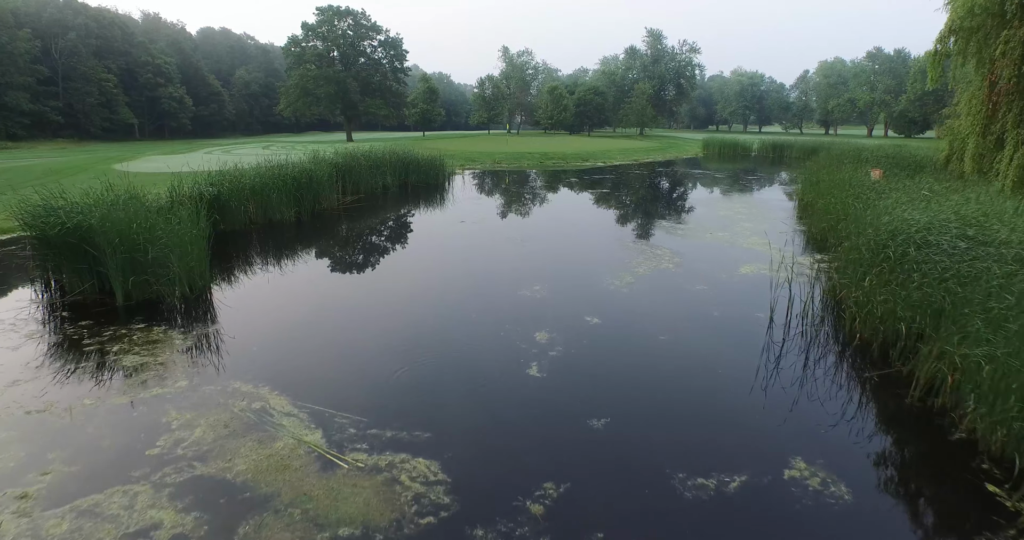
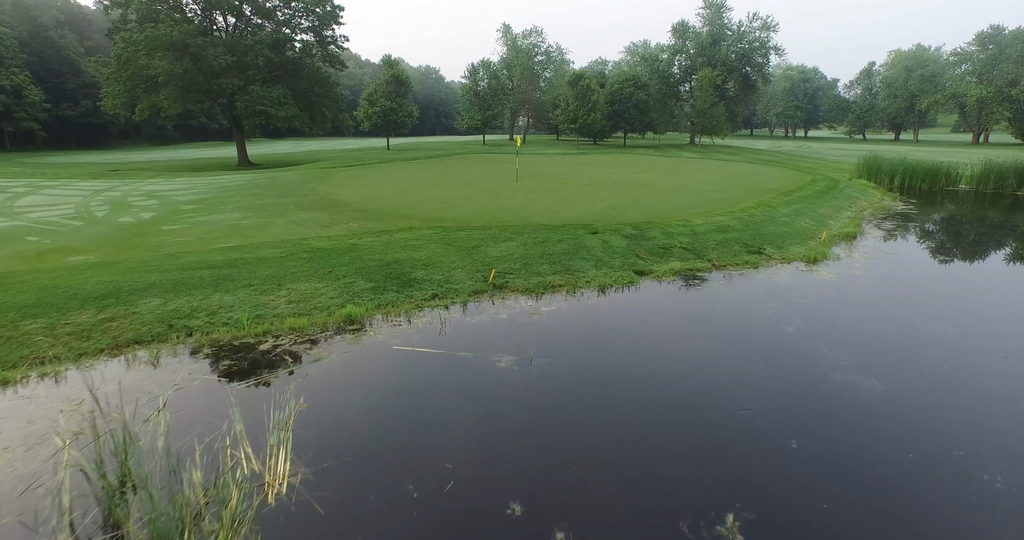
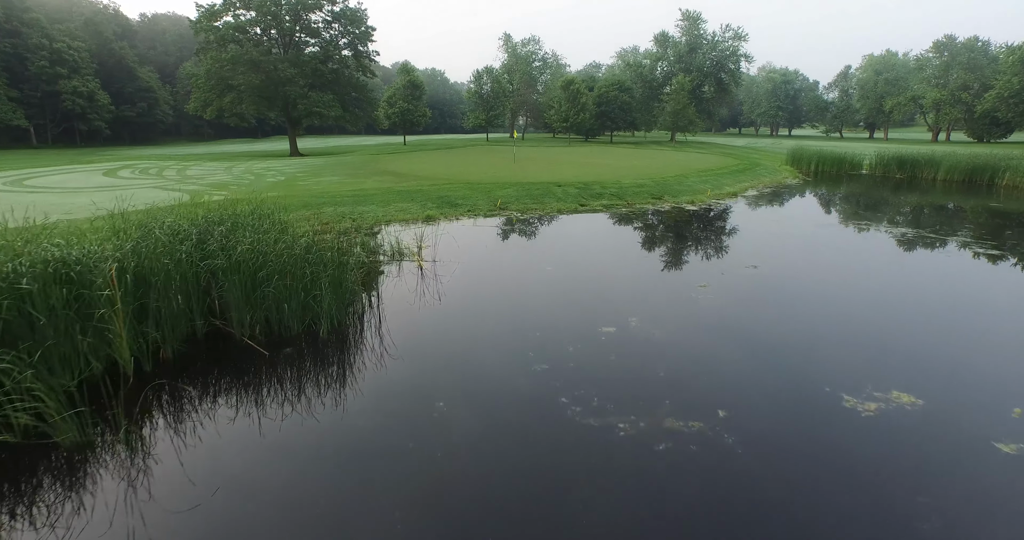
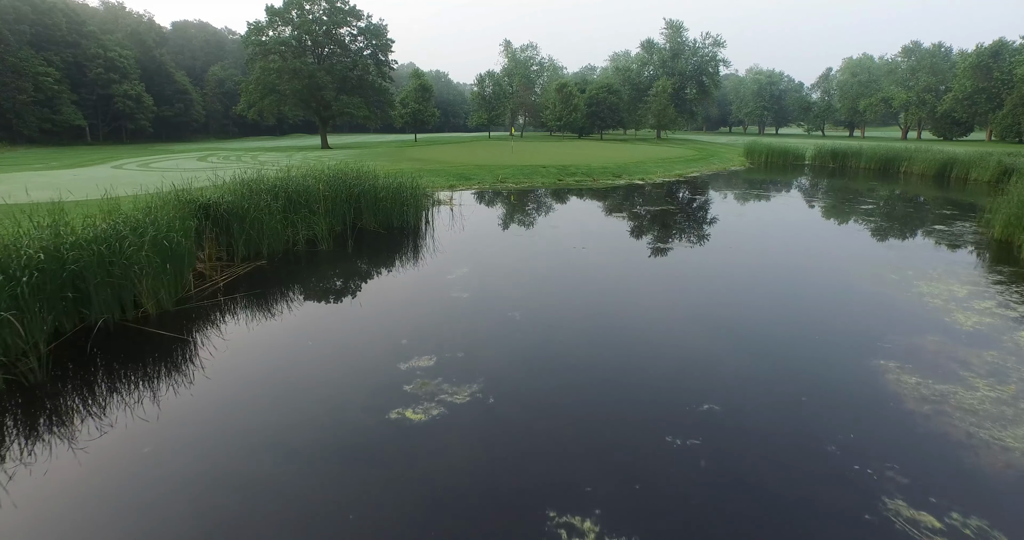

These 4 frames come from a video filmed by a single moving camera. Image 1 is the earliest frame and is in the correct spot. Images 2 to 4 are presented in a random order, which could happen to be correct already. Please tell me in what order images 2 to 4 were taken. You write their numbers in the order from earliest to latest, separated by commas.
4, 3, 2
